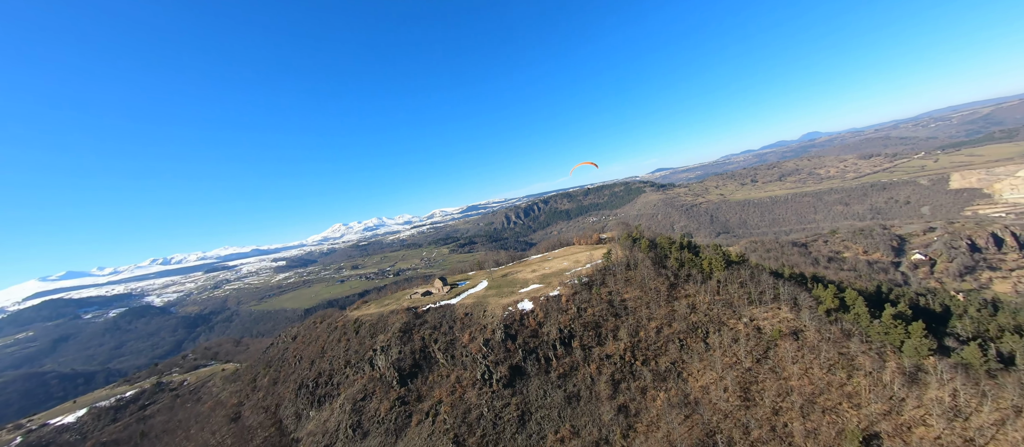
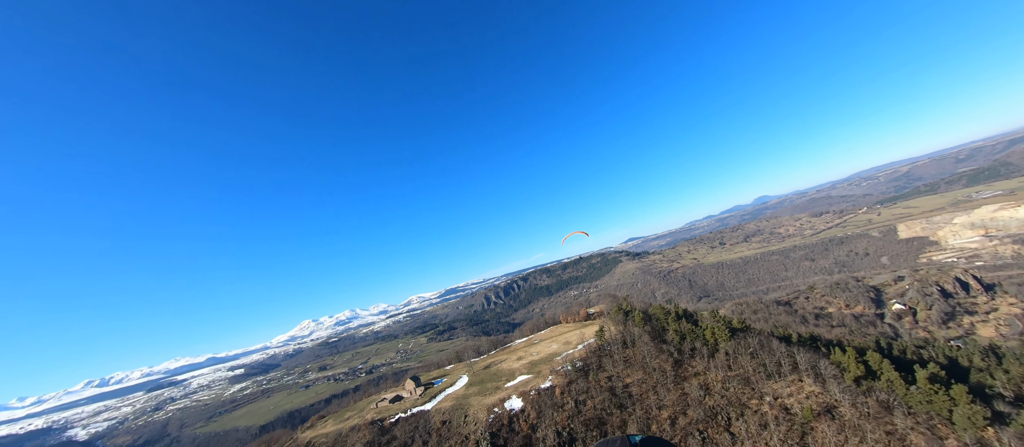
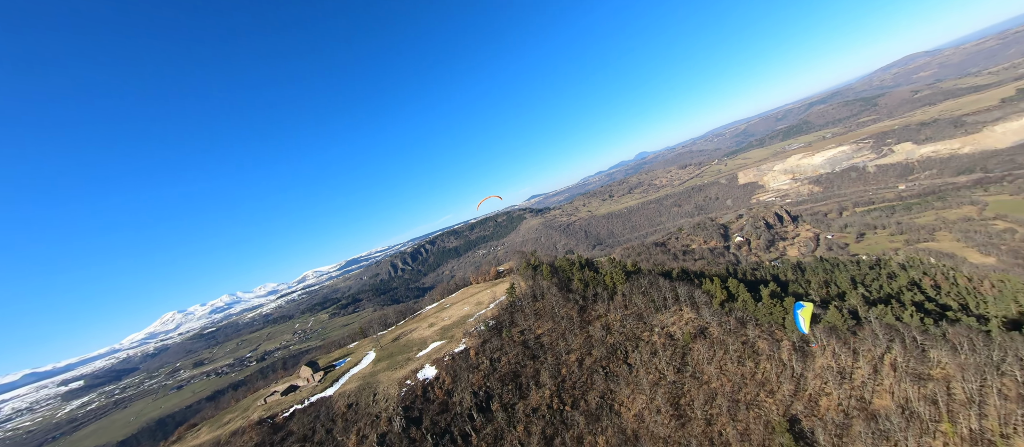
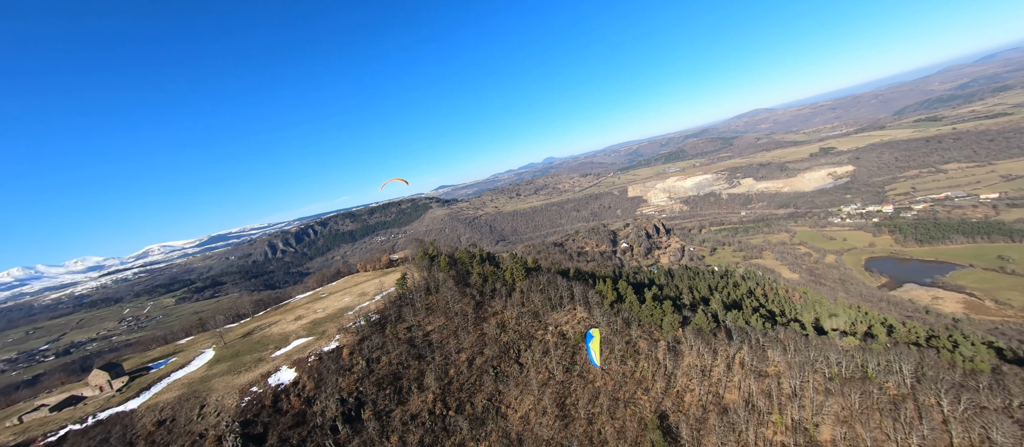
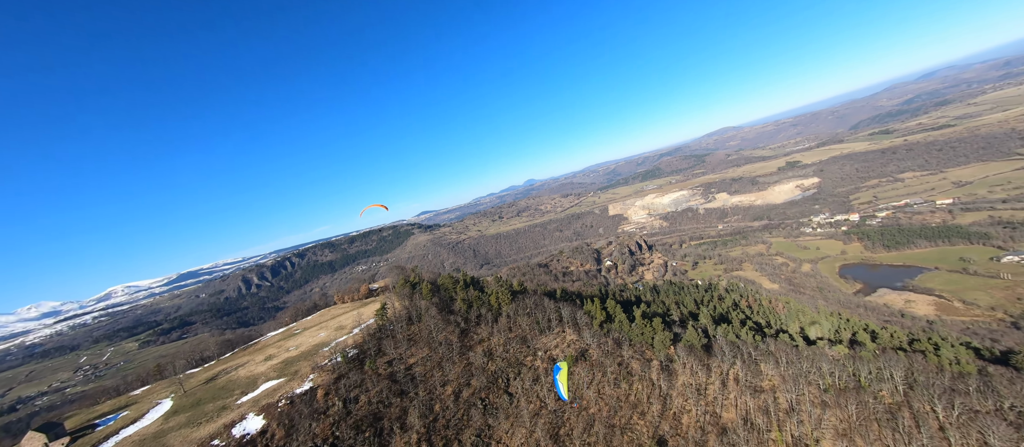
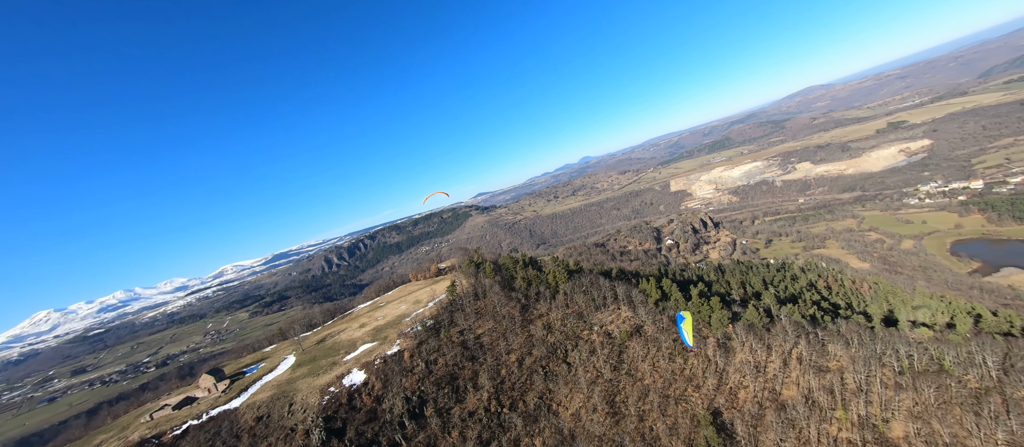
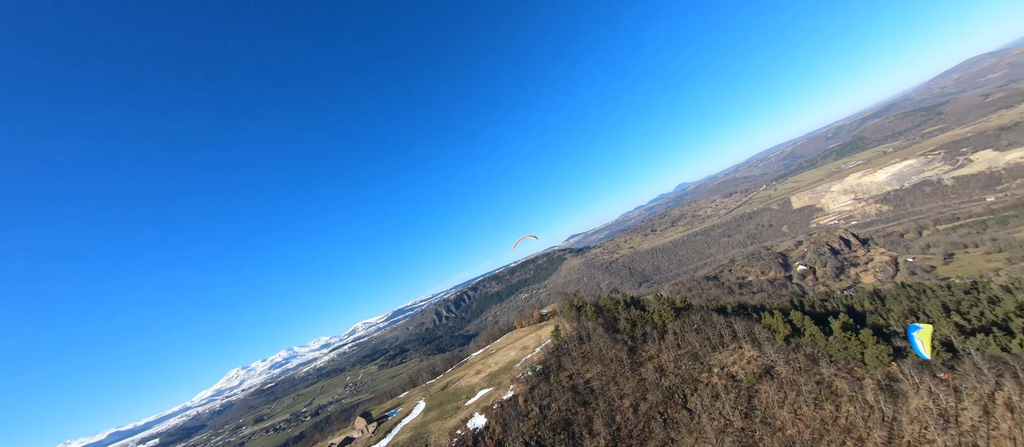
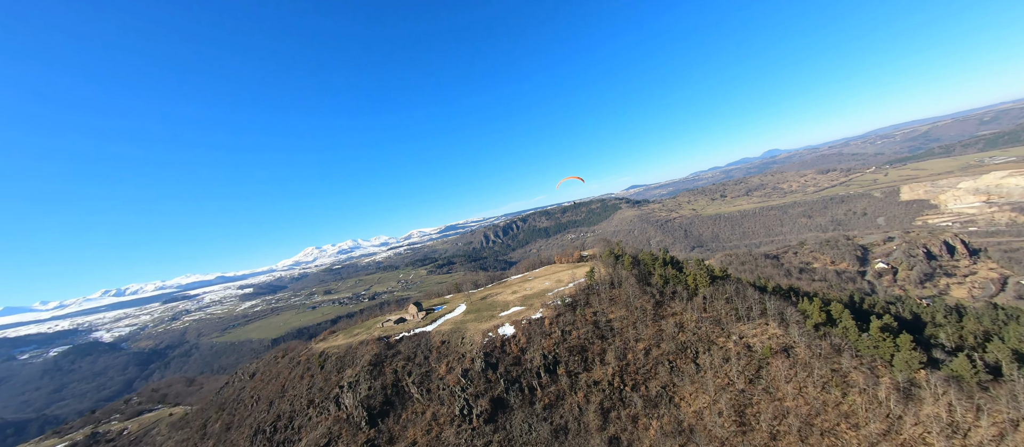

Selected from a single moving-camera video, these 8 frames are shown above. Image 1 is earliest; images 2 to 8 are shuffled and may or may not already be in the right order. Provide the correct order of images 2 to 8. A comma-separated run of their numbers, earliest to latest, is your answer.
8, 2, 7, 3, 6, 4, 5
